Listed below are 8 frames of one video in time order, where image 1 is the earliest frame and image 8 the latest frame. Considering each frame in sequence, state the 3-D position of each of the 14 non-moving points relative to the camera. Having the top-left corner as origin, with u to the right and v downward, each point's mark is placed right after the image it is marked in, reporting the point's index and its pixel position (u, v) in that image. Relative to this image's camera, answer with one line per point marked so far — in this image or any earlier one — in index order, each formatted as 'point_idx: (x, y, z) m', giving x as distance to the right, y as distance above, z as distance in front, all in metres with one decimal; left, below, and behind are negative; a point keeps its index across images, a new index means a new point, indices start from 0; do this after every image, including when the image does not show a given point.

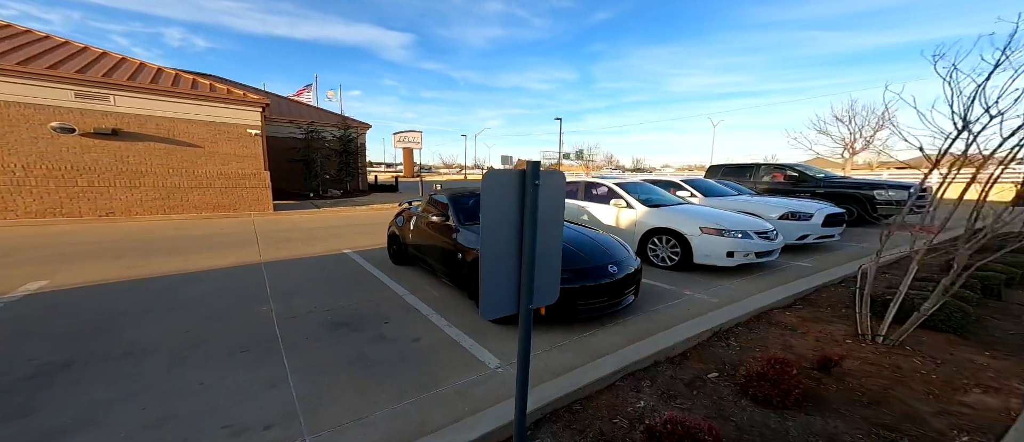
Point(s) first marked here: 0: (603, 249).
0: (+0.9, -0.3, +3.4) m
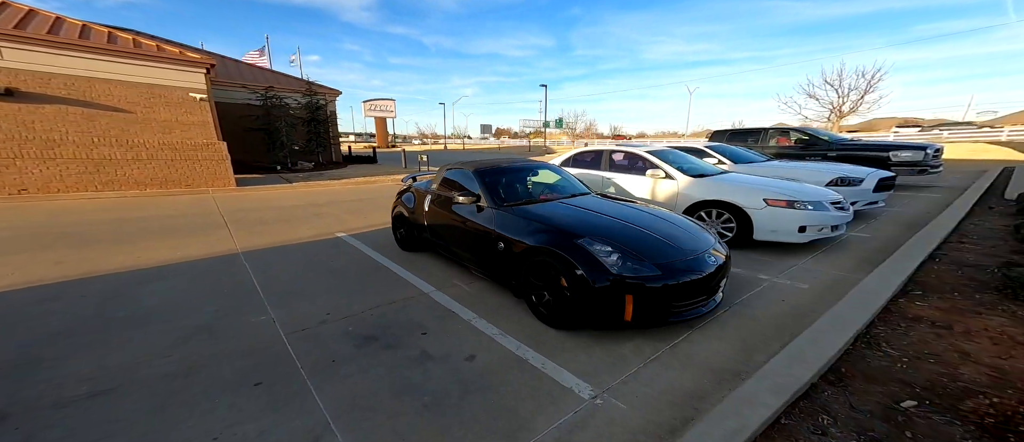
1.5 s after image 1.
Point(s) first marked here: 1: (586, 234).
0: (+1.4, -0.1, +2.8) m
1: (+0.6, -0.1, +2.7) m
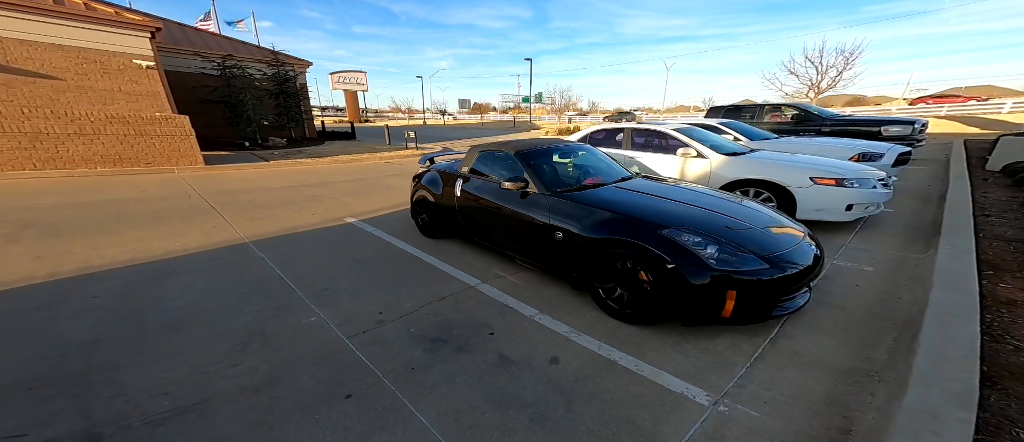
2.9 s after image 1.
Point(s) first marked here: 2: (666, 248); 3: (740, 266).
0: (+1.9, 0.0, +2.7) m
1: (+1.2, 0.0, +2.5) m
2: (+1.1, -0.2, +2.4) m
3: (+1.5, -0.3, +2.2) m
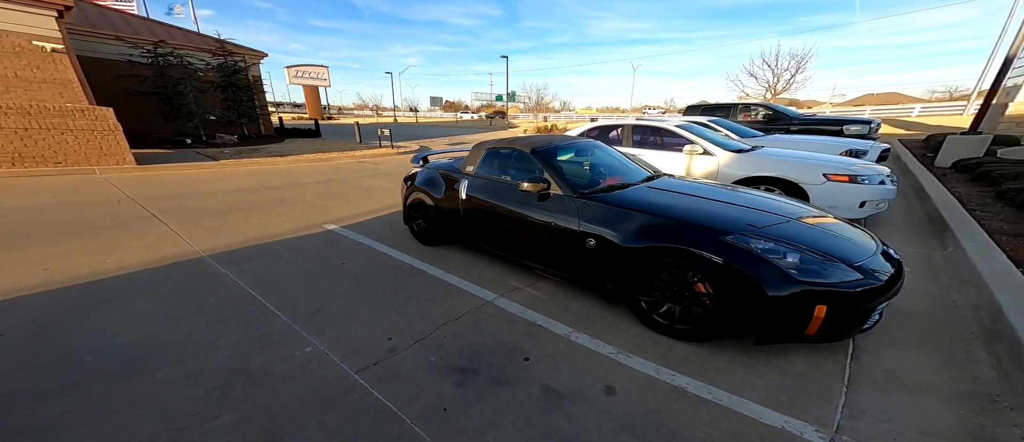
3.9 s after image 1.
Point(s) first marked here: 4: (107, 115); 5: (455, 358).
0: (+2.2, 0.0, +2.5) m
1: (+1.4, 0.0, +2.3) m
2: (+1.3, -0.2, +2.1) m
3: (+1.8, -0.3, +2.0) m
4: (-9.4, +2.5, +8.5) m
5: (-0.4, -0.9, +2.3) m
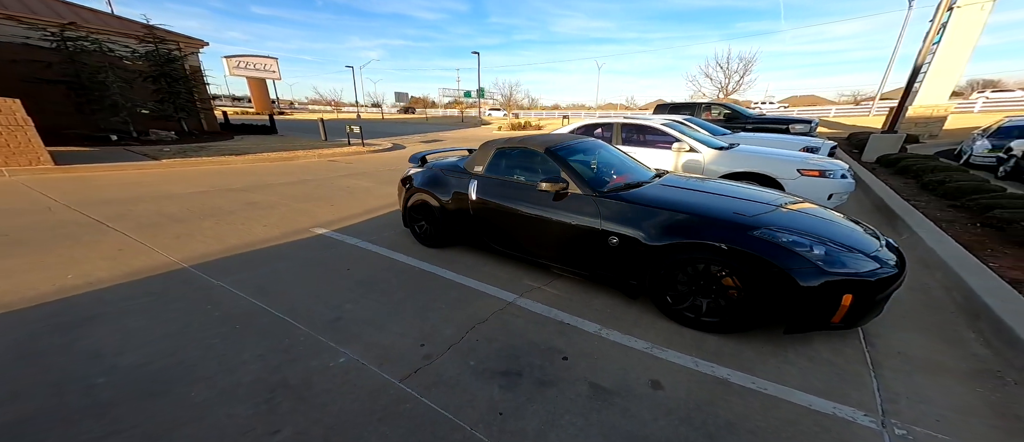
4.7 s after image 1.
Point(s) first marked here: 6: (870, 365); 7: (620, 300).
0: (+2.4, 0.0, +2.7) m
1: (+1.7, 0.0, +2.4) m
2: (+1.6, -0.2, +2.2) m
3: (+2.0, -0.3, +2.1) m
4: (-9.8, +2.4, +7.6) m
5: (-0.1, -0.9, +2.3) m
6: (+2.1, -0.9, +2.1) m
7: (+0.9, -0.7, +3.0) m
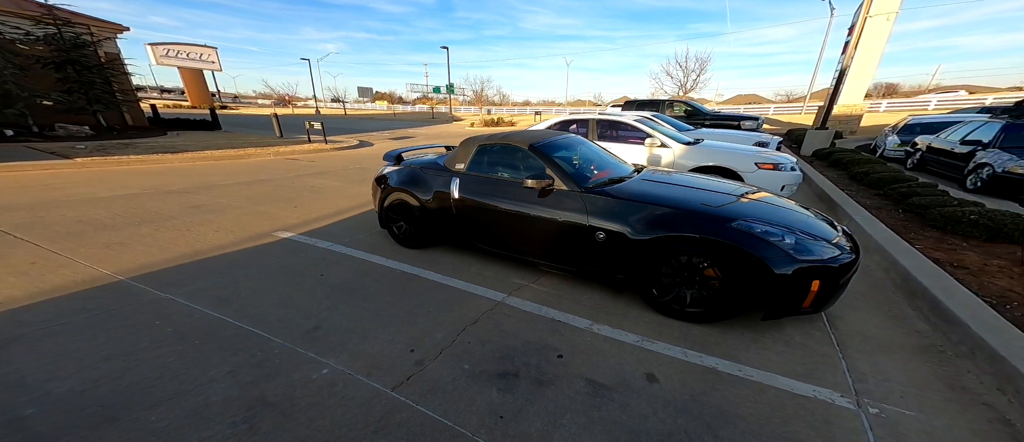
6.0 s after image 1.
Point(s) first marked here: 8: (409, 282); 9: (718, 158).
0: (+2.3, +0.1, +2.8) m
1: (+1.6, 0.0, +2.5) m
2: (+1.6, -0.1, +2.3) m
3: (+2.0, -0.2, +2.3) m
4: (-10.3, +2.2, +6.7) m
5: (-0.1, -0.9, +2.2) m
6: (+2.1, -0.8, +2.2) m
7: (+0.8, -0.6, +3.0) m
8: (-0.9, -0.6, +3.3) m
9: (+3.1, +0.9, +5.3) m
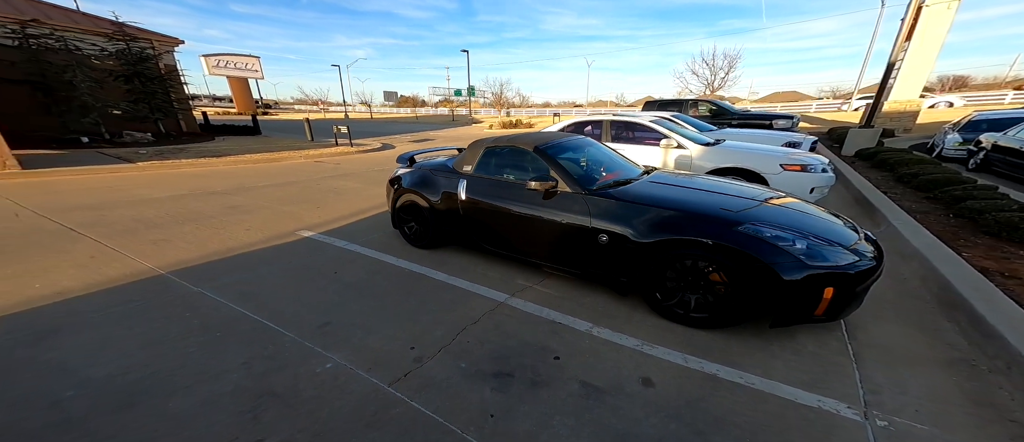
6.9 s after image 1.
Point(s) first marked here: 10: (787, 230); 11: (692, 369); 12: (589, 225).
0: (+2.3, +0.1, +2.7) m
1: (+1.6, 0.0, +2.4) m
2: (+1.5, -0.2, +2.2) m
3: (+2.0, -0.2, +2.2) m
4: (-10.0, +2.2, +7.3) m
5: (-0.2, -0.9, +2.3) m
6: (+2.1, -0.8, +2.1) m
7: (+0.8, -0.7, +3.0) m
8: (-0.9, -0.6, +3.3) m
9: (+3.3, +0.9, +5.1) m
10: (+1.8, -0.1, +2.3) m
11: (+1.1, -0.9, +2.1) m
12: (+0.6, 0.0, +2.9) m
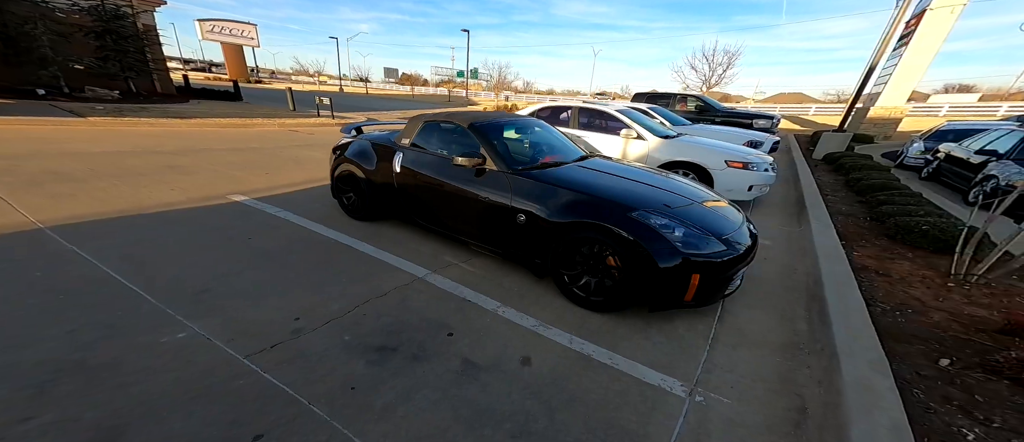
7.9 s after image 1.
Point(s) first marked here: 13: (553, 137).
0: (+1.7, +0.1, +2.7) m
1: (+0.9, +0.1, +2.4) m
2: (+0.9, -0.1, +2.2) m
3: (+1.3, -0.2, +2.2) m
4: (-10.5, +3.2, +7.3) m
5: (-0.9, -0.7, +2.3) m
6: (+1.3, -0.8, +2.1) m
7: (+0.1, -0.5, +3.0) m
8: (-1.6, -0.3, +3.4) m
9: (+2.7, +1.0, +5.1) m
10: (+1.2, 0.0, +2.3) m
11: (+0.4, -0.8, +2.2) m
12: (0.0, +0.1, +2.9) m
13: (+0.5, +0.9, +3.9) m
